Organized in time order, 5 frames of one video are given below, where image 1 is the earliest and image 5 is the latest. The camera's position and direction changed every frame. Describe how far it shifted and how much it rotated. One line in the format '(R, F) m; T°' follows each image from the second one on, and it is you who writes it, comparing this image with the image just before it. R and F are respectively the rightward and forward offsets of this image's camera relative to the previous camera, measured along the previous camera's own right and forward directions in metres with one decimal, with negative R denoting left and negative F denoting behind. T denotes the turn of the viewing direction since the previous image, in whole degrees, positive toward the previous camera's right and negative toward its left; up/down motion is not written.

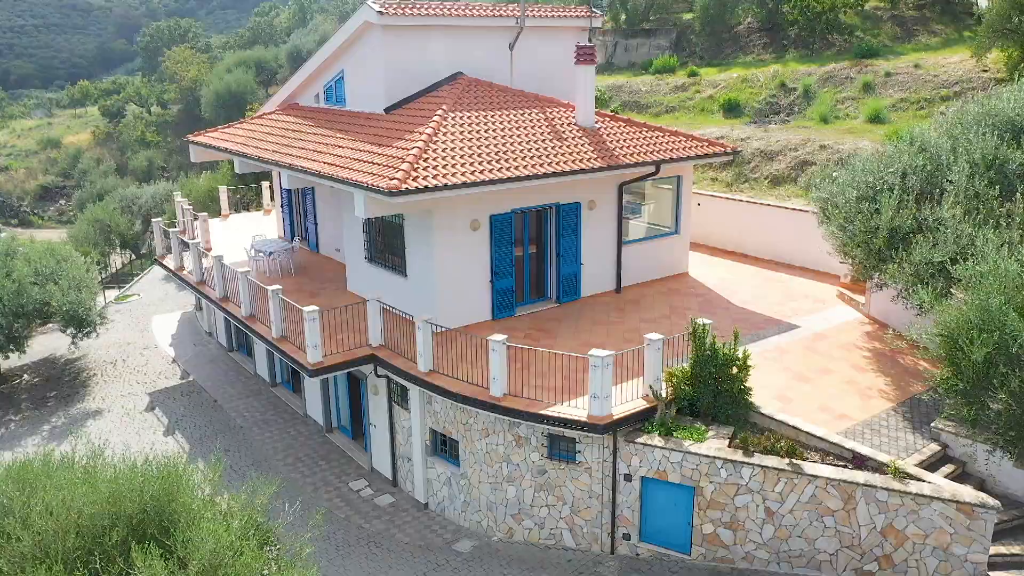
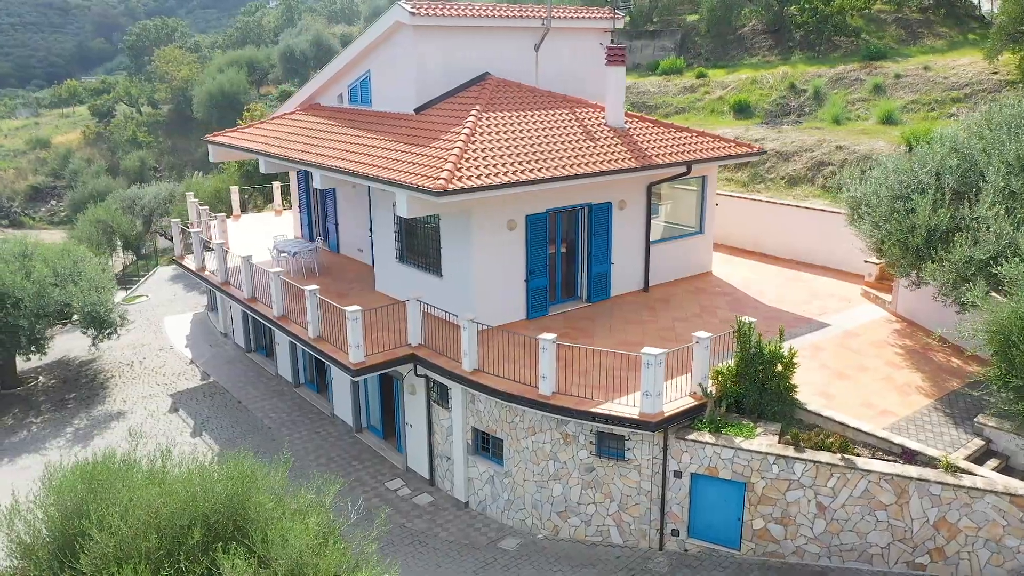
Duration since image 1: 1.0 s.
(-1.0, -0.1) m; +1°
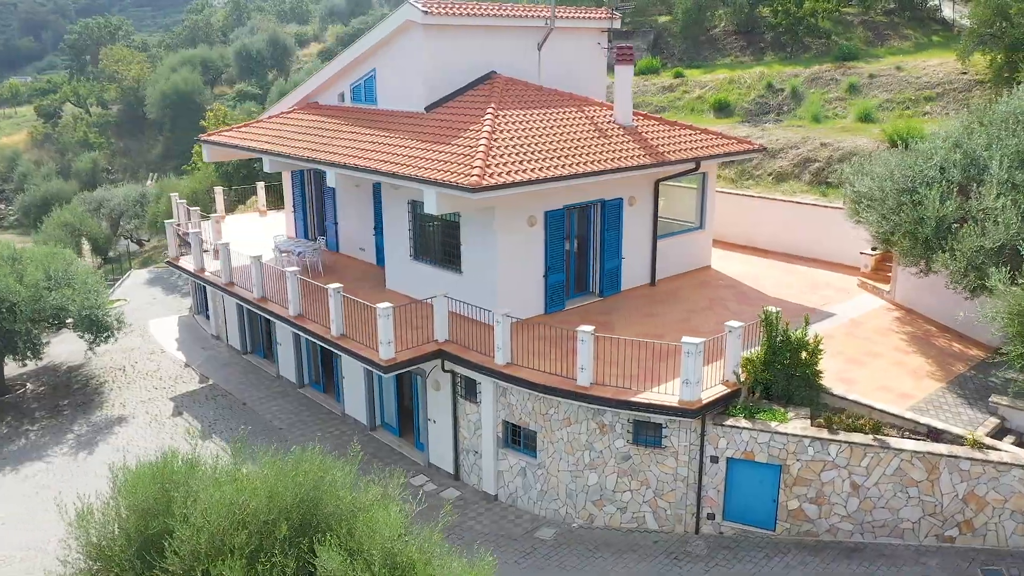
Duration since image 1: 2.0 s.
(-1.4, -0.2) m; +4°
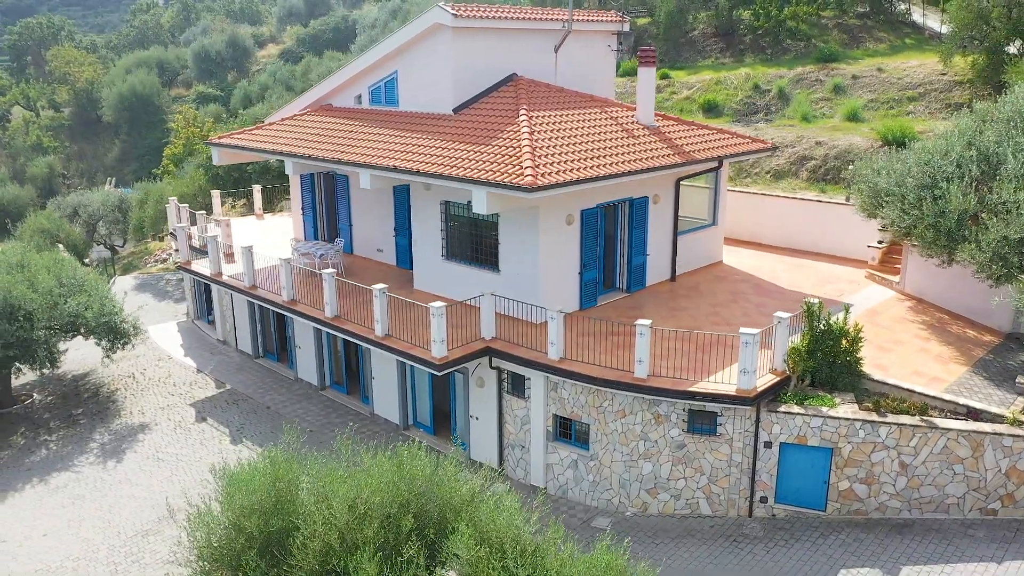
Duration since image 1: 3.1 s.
(-1.8, -0.3) m; +4°
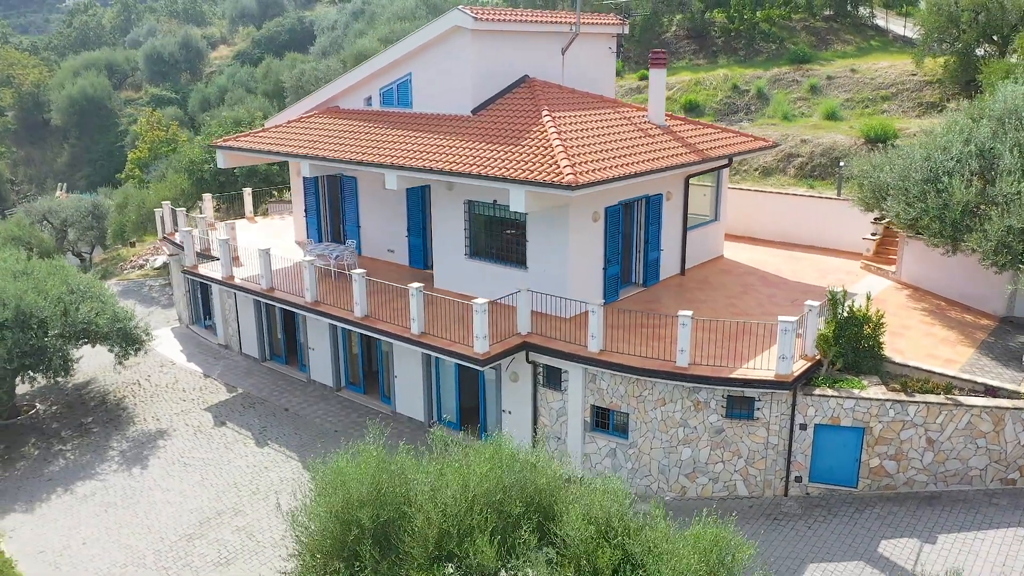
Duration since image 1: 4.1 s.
(-1.7, -0.3) m; +4°
